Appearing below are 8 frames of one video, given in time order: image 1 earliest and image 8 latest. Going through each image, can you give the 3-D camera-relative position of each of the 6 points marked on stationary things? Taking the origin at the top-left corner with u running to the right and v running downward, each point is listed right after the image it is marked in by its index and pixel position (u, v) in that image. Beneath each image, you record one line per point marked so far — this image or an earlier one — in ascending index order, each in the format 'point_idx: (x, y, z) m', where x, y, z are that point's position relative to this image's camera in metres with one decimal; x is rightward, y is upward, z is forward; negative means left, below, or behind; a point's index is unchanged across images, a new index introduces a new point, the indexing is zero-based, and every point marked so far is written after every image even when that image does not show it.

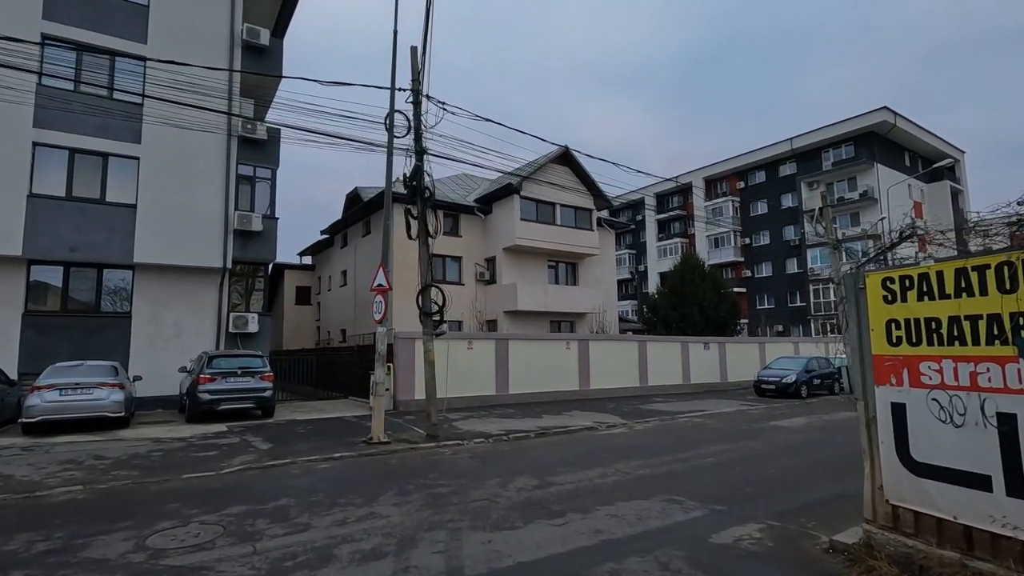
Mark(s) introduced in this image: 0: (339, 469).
0: (-2.9, -3.0, +8.8) m
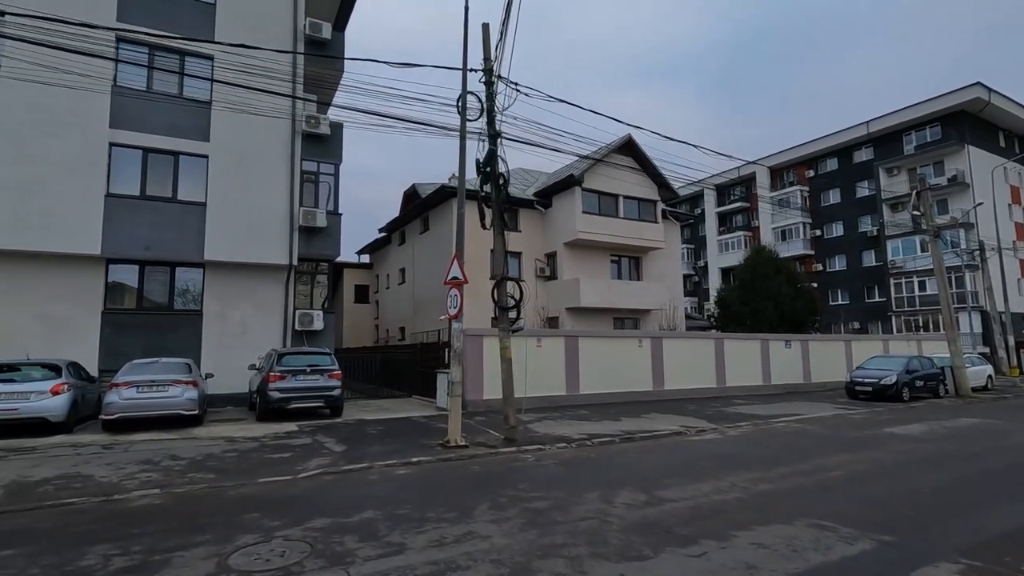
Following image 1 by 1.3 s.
0: (-1.4, -2.9, +8.1) m
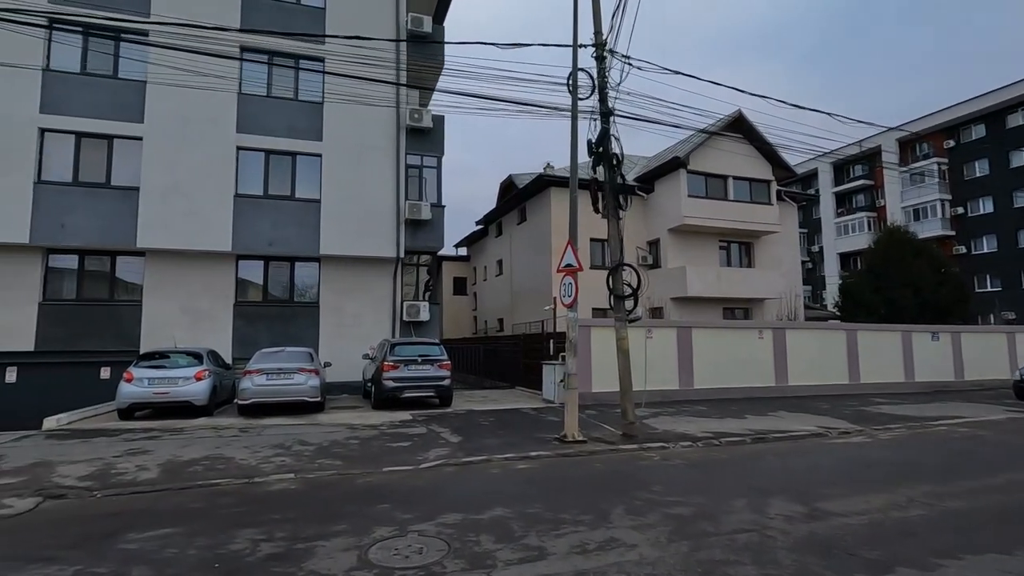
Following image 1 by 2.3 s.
0: (+0.4, -2.7, +7.8) m
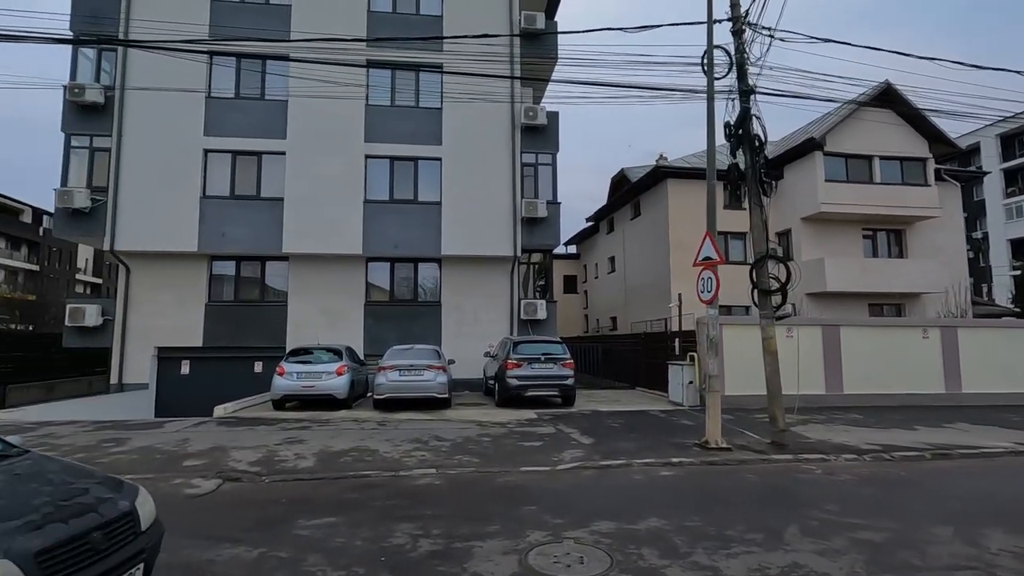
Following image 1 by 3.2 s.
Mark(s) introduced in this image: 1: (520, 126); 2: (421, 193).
0: (+2.4, -2.6, +7.2) m
1: (+0.3, +5.4, +17.8) m
2: (-3.0, +3.1, +17.5) m
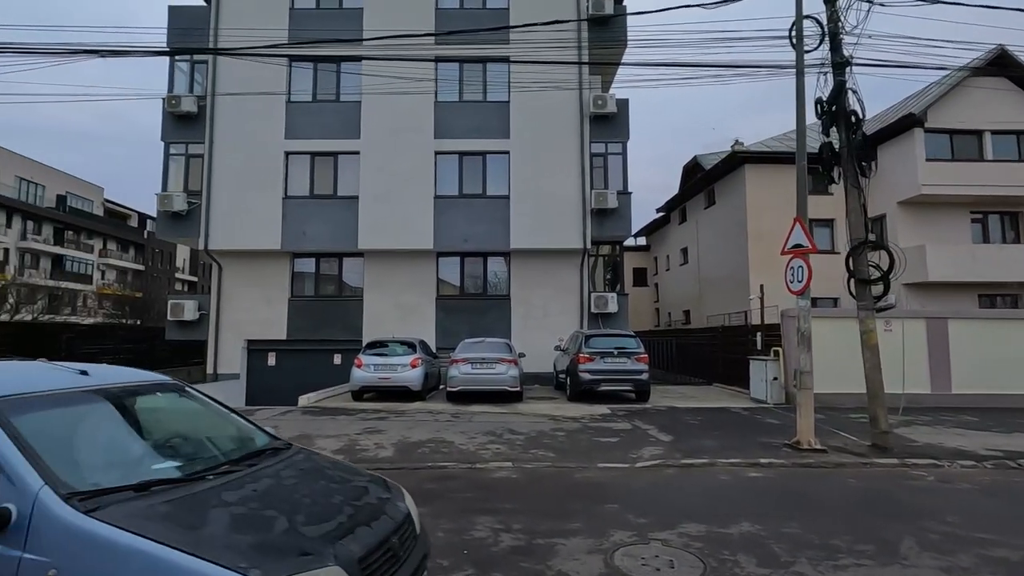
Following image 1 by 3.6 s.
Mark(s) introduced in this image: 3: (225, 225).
0: (+3.4, -2.5, +6.7) m
1: (+2.5, +5.6, +17.4) m
2: (-0.7, +3.3, +17.5) m
3: (-9.2, +2.0, +17.2) m
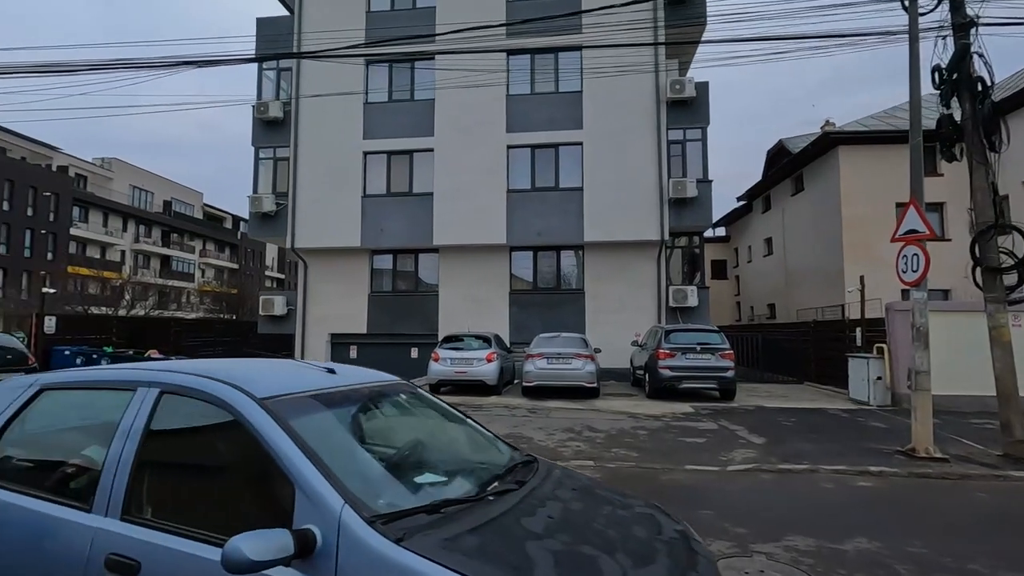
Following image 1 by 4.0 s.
0: (+4.4, -2.3, +6.1) m
1: (+4.8, +5.8, +16.7) m
2: (+1.6, +3.5, +17.3) m
3: (-6.8, +2.2, +18.0) m
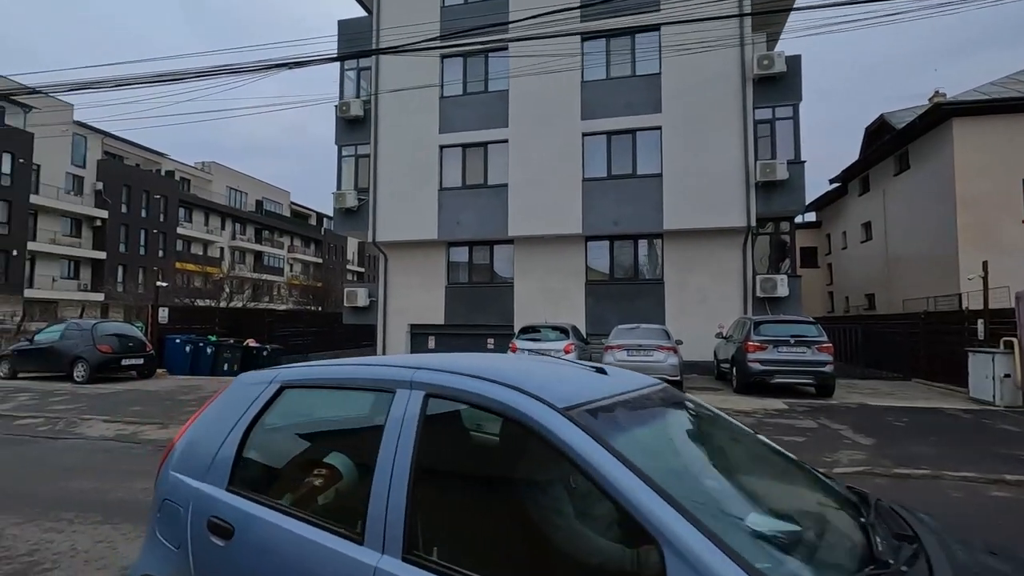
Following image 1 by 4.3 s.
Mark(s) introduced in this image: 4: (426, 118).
0: (+5.3, -2.2, +5.3) m
1: (+7.0, +6.2, +15.7) m
2: (+4.0, +3.8, +16.7) m
3: (-4.3, +2.5, +18.6) m
4: (-3.0, +5.9, +18.5) m
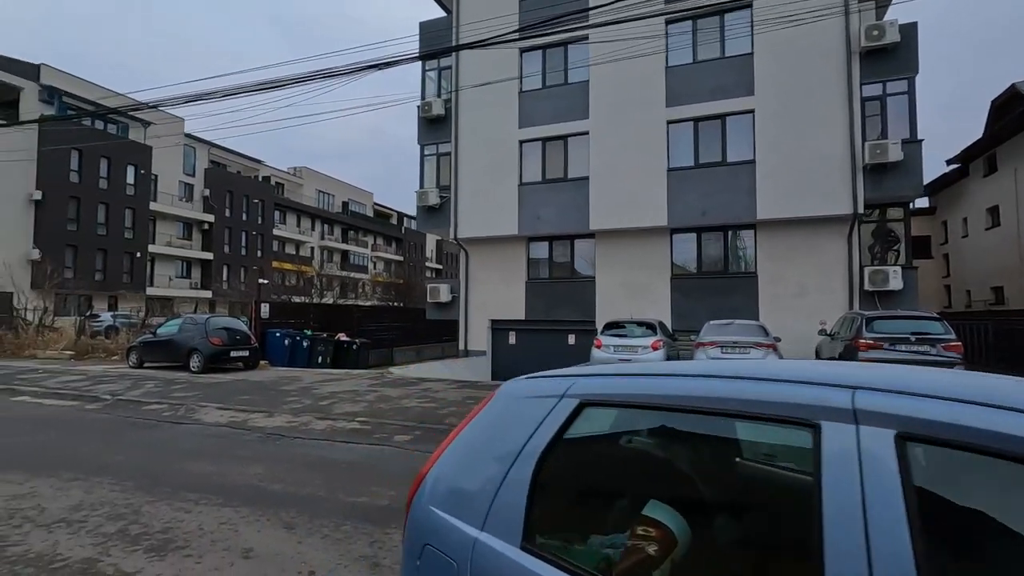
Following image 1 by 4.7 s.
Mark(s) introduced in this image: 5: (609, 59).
0: (+6.2, -2.1, +4.4) m
1: (+9.3, +6.3, +14.3) m
2: (+6.5, +4.0, +15.8) m
3: (-1.5, +2.6, +18.8) m
4: (-0.2, +6.1, +18.5) m
5: (+3.1, +7.3, +16.9) m
